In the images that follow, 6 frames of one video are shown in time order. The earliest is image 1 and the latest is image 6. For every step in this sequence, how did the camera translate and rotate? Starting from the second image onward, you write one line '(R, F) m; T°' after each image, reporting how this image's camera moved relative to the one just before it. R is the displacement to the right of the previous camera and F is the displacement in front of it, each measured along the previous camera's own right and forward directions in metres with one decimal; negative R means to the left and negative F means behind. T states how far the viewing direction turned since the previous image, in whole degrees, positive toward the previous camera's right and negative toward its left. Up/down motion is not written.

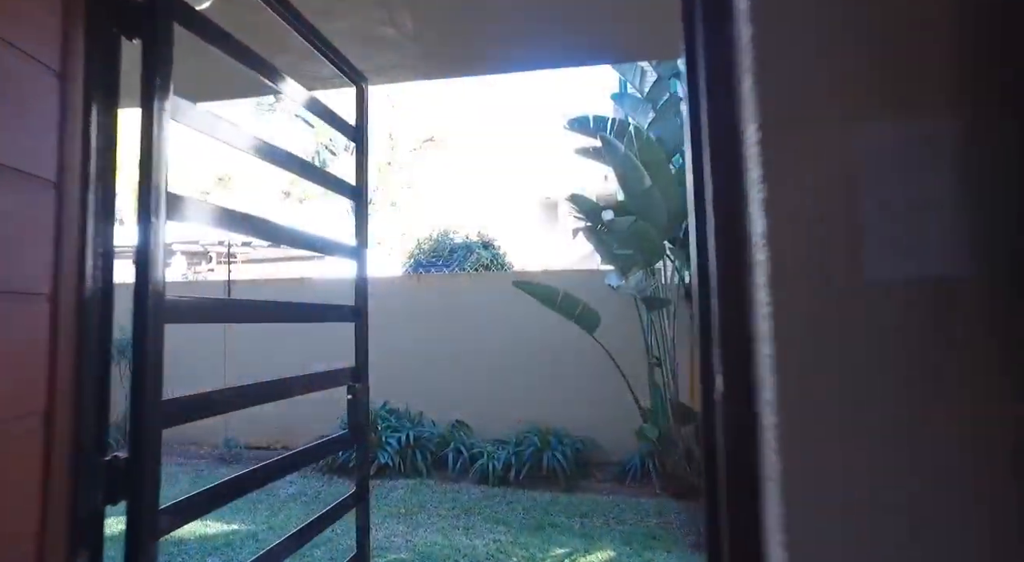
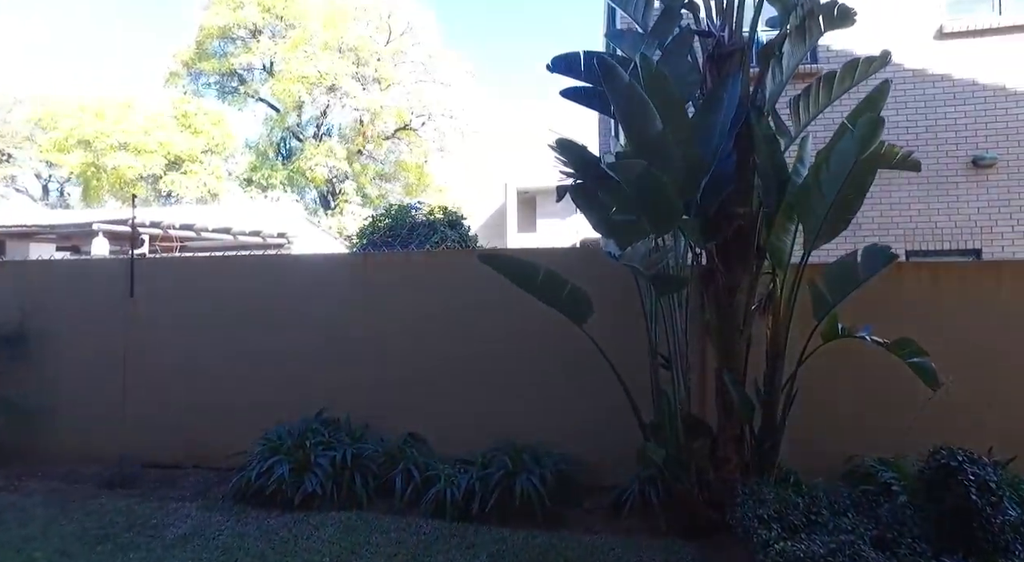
(+0.1, +1.2) m; +2°
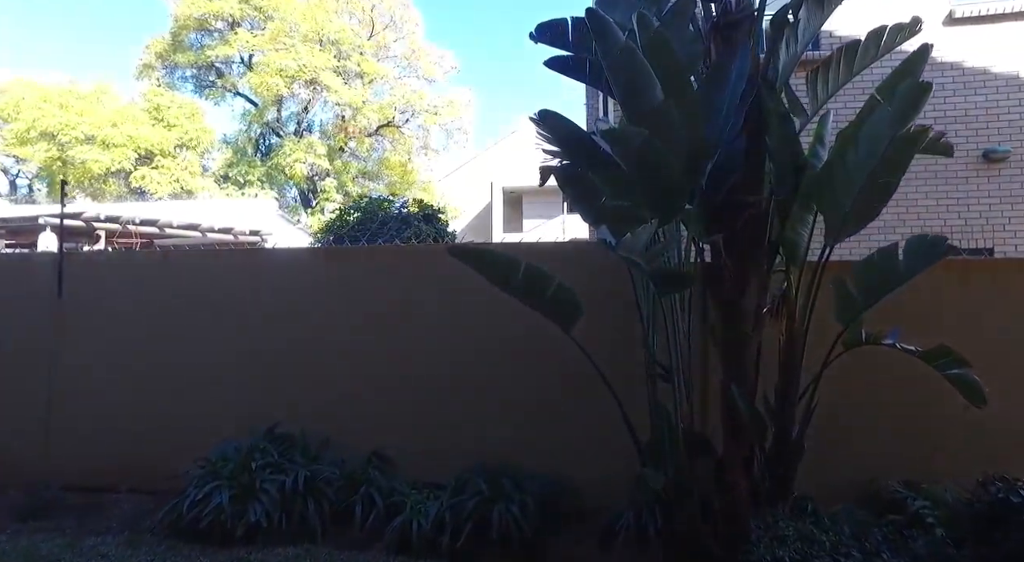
(+0.1, +0.6) m; +1°
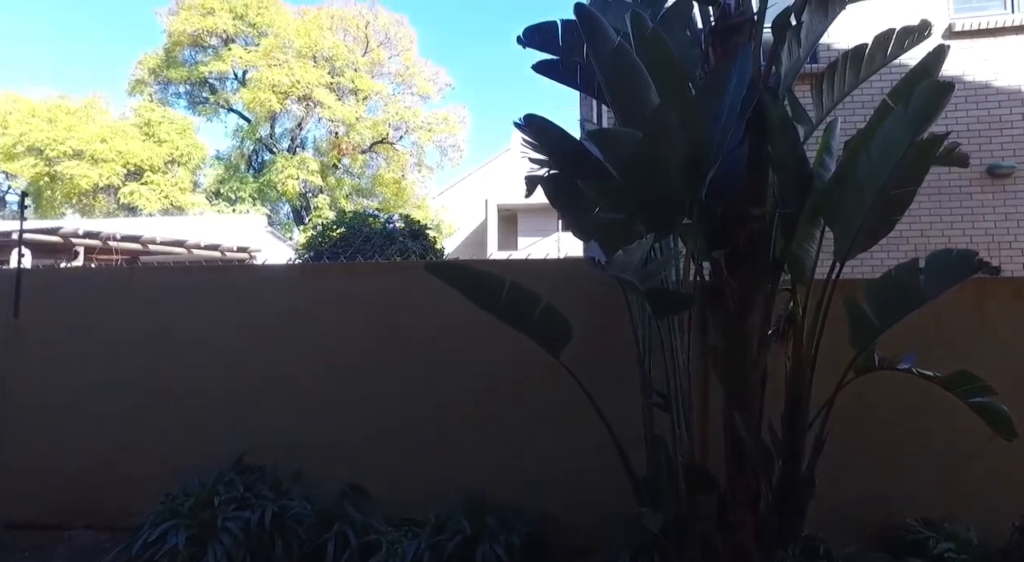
(+0.1, +0.3) m; 0°
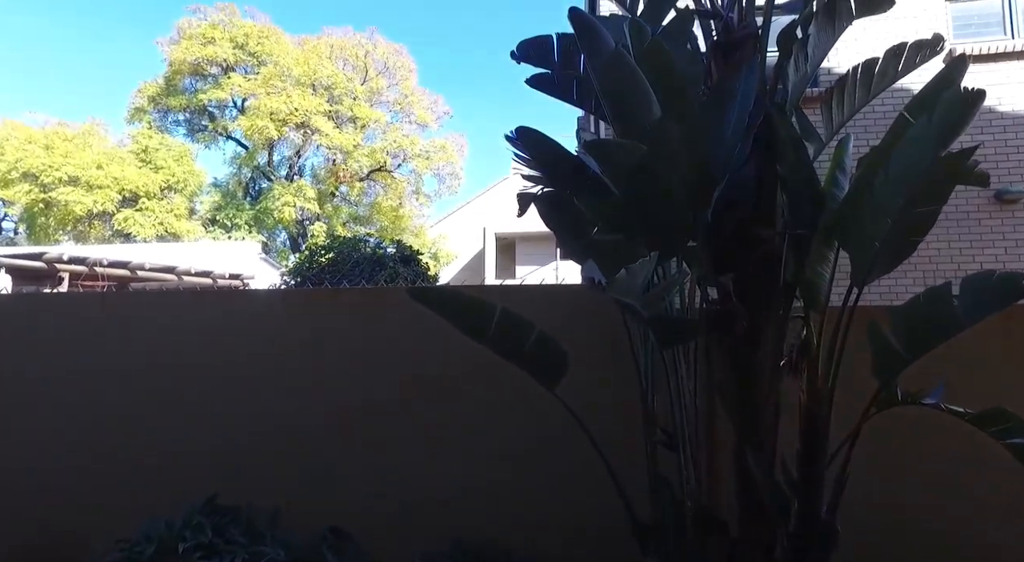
(0.0, +0.2) m; 0°
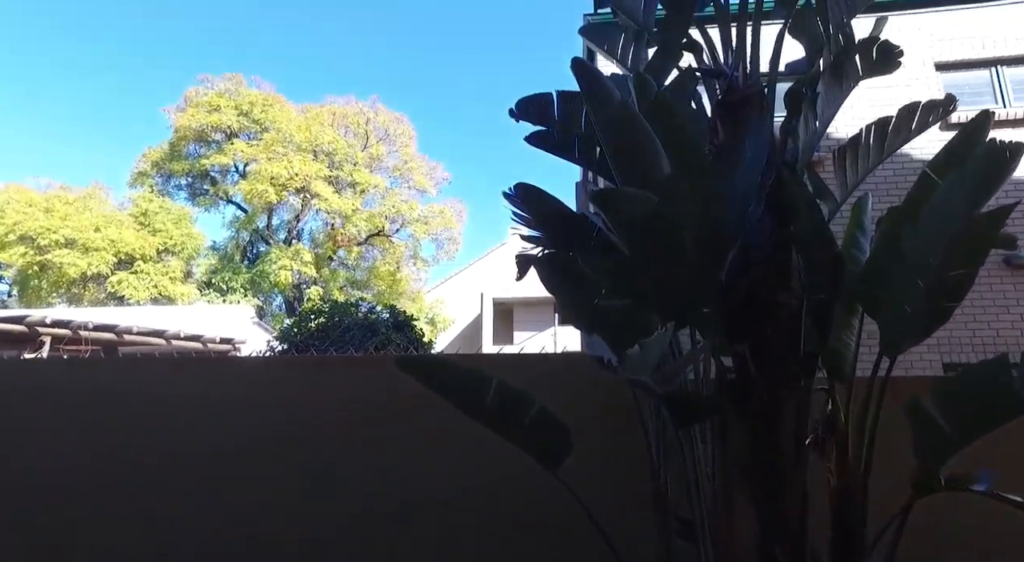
(0.0, +0.2) m; 0°
